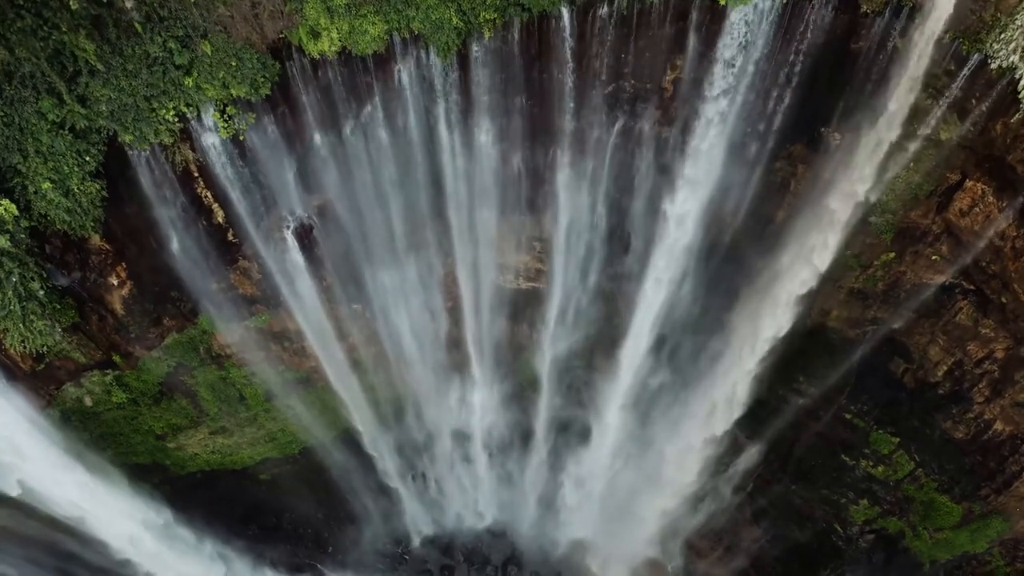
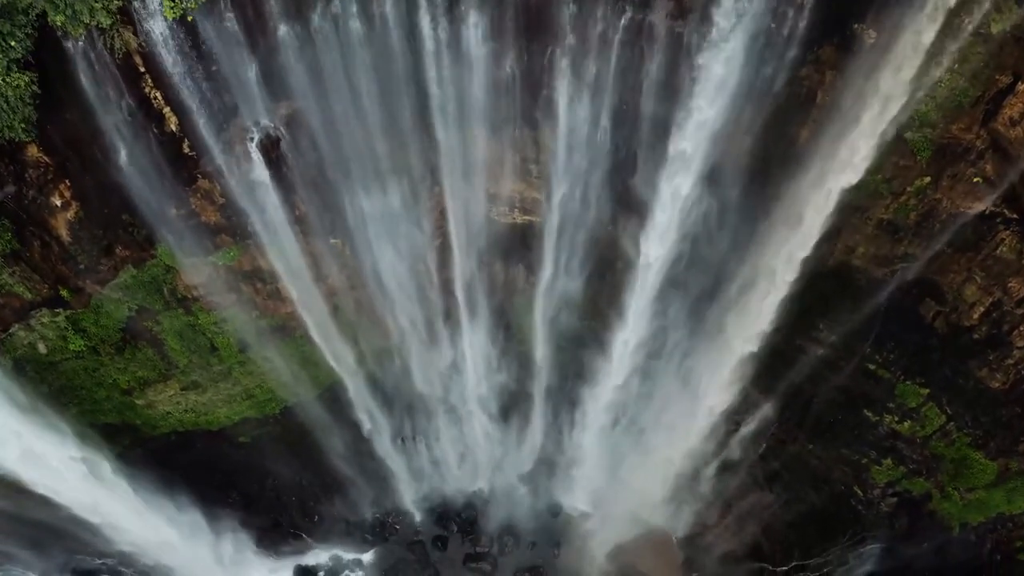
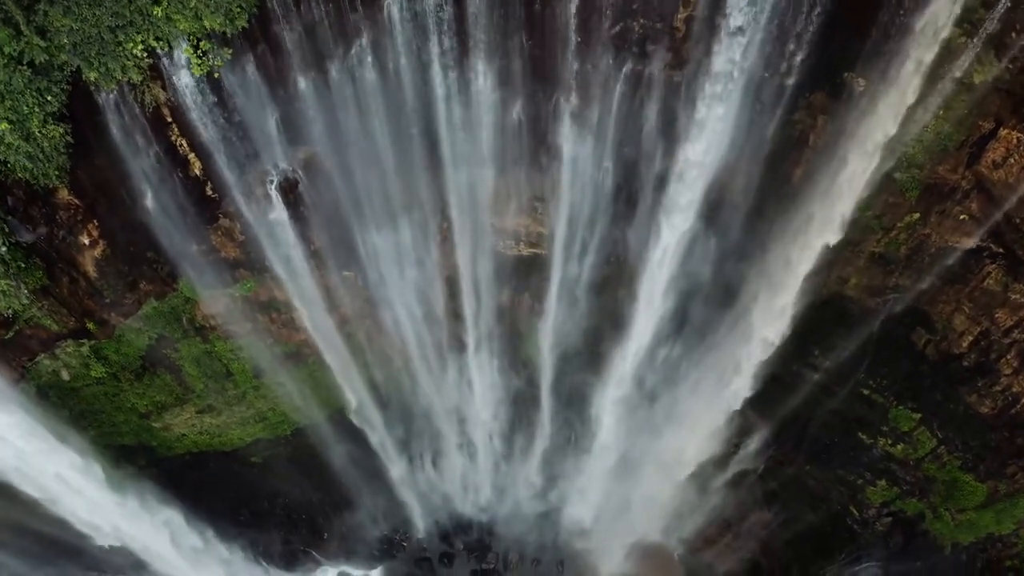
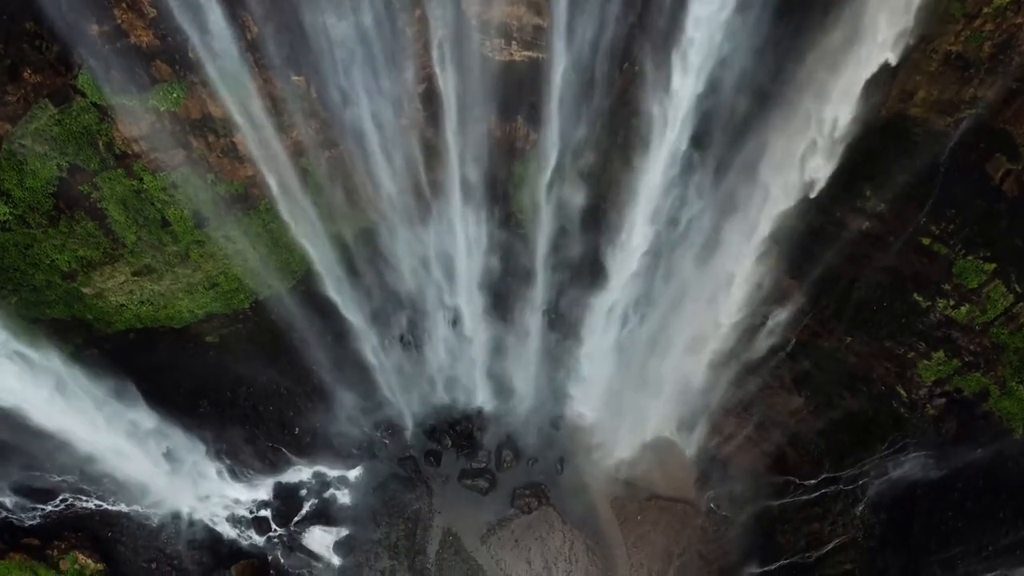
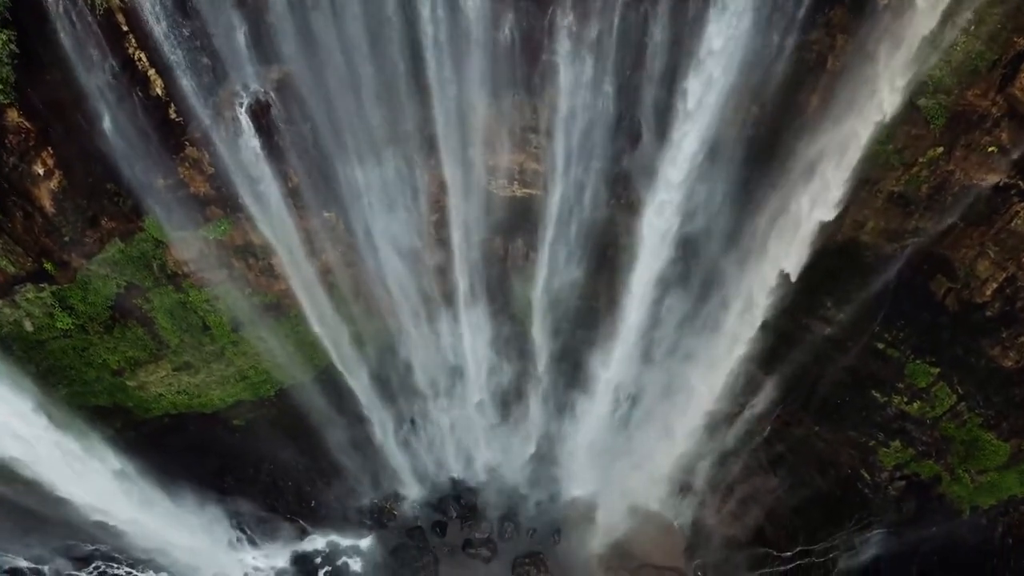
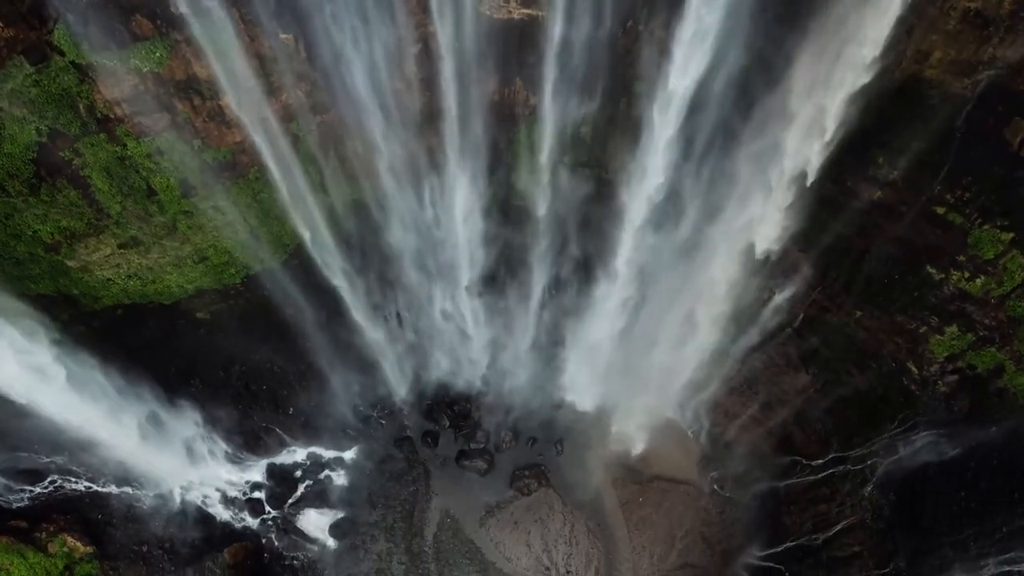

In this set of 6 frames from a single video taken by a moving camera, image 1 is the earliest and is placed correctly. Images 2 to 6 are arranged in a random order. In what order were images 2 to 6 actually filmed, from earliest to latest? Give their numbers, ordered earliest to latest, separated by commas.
3, 2, 5, 4, 6
